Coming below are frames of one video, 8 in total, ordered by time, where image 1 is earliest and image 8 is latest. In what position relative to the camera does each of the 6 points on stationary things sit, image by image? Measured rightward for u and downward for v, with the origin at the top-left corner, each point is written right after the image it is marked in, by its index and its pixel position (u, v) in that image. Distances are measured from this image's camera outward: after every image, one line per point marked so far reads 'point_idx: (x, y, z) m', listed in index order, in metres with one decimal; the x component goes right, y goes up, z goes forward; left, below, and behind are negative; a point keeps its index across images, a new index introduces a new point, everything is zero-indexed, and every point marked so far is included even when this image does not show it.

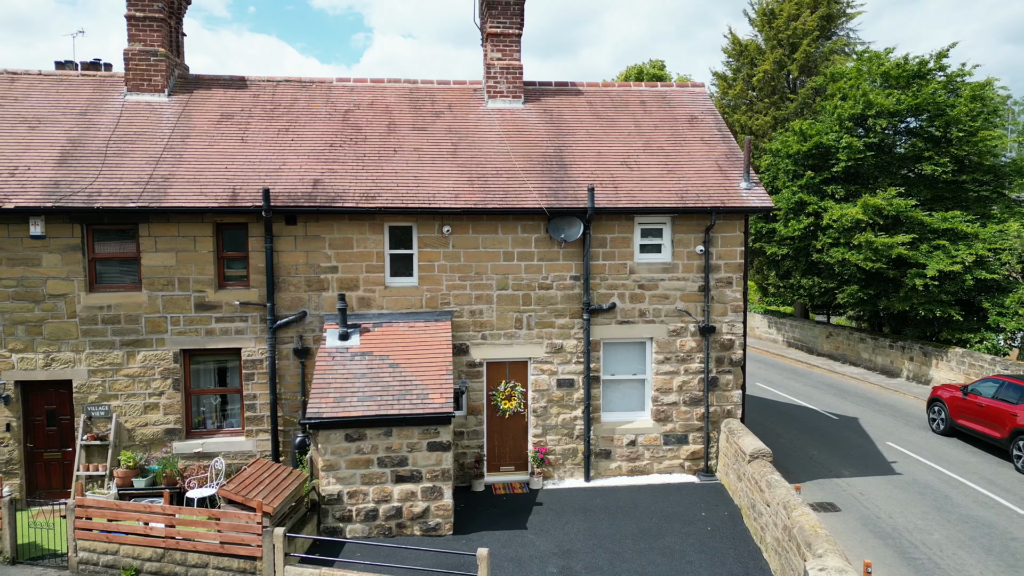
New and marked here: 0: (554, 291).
0: (+0.6, 0.0, +10.5) m
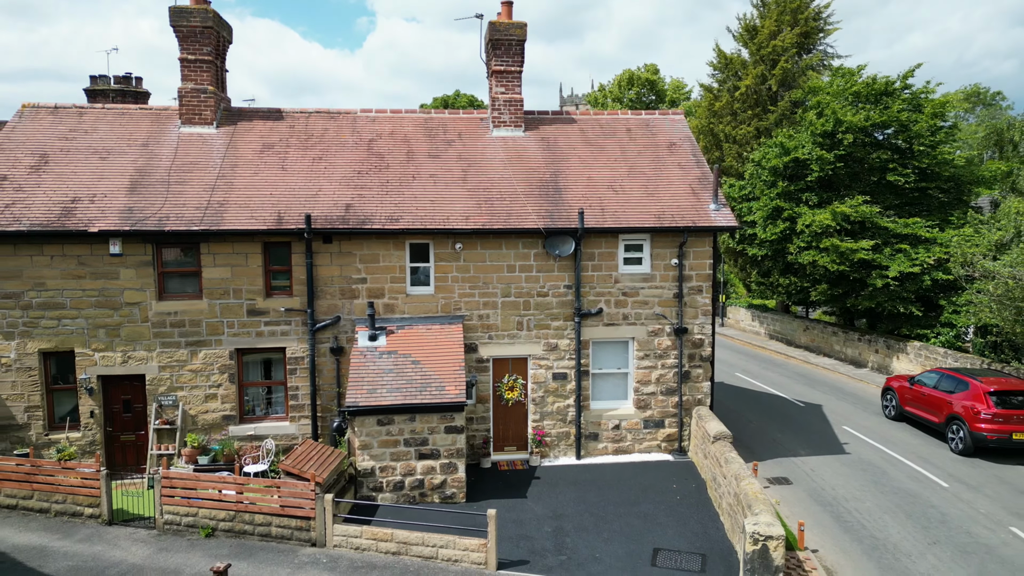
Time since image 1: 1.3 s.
0: (+0.7, -0.1, +12.3) m
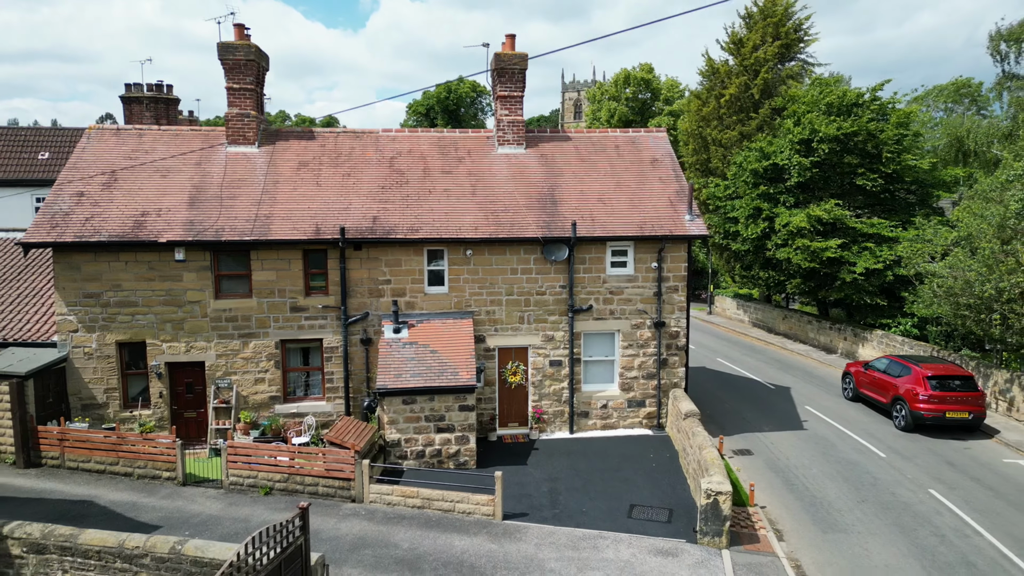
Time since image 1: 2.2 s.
0: (+0.7, -0.1, +14.4) m
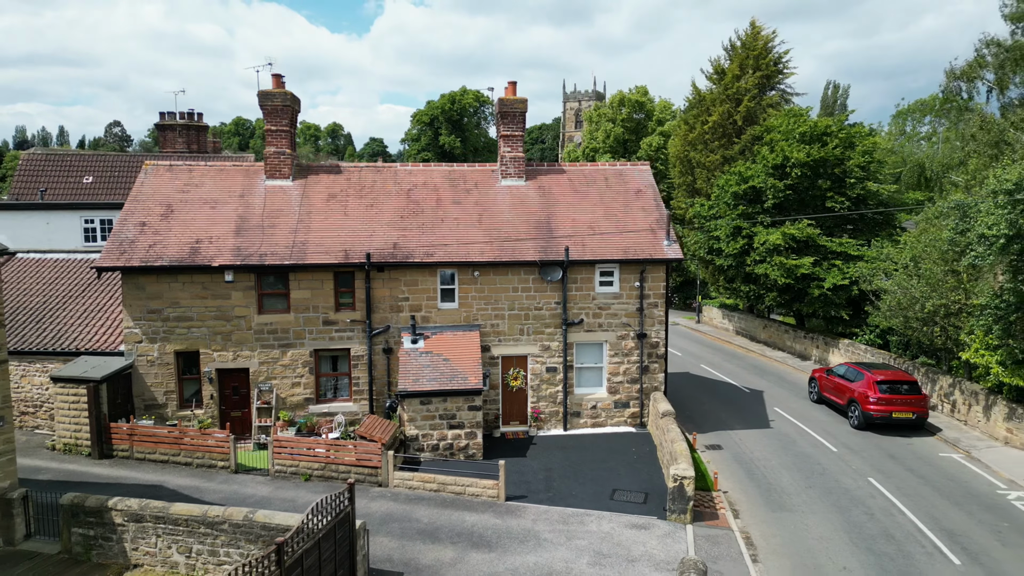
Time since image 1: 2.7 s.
0: (+0.8, -0.5, +16.6) m
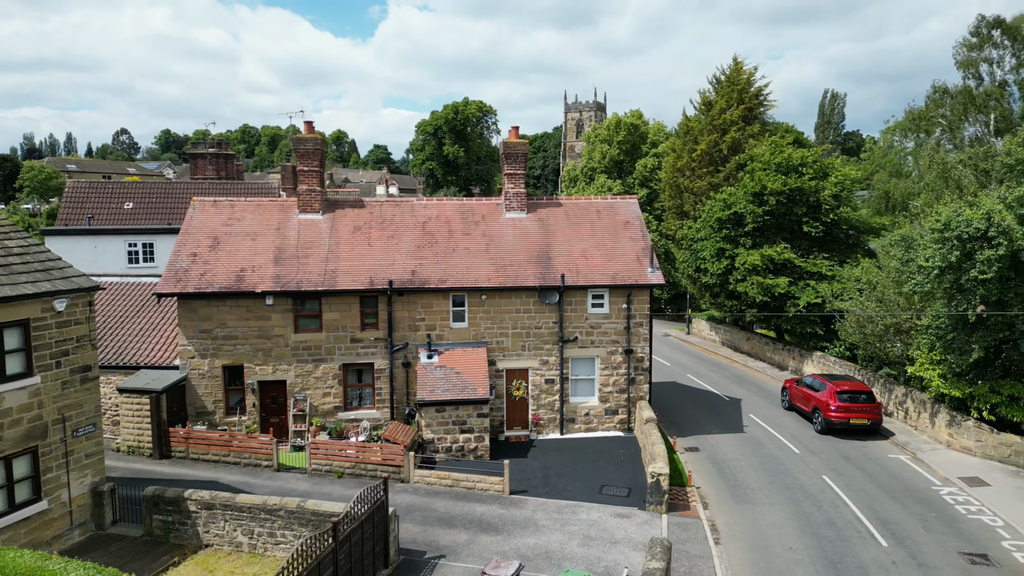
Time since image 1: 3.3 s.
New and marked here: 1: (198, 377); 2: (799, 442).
0: (+0.8, -1.1, +19.0) m
1: (-8.0, -2.3, +18.3) m
2: (+7.8, -4.2, +19.5) m
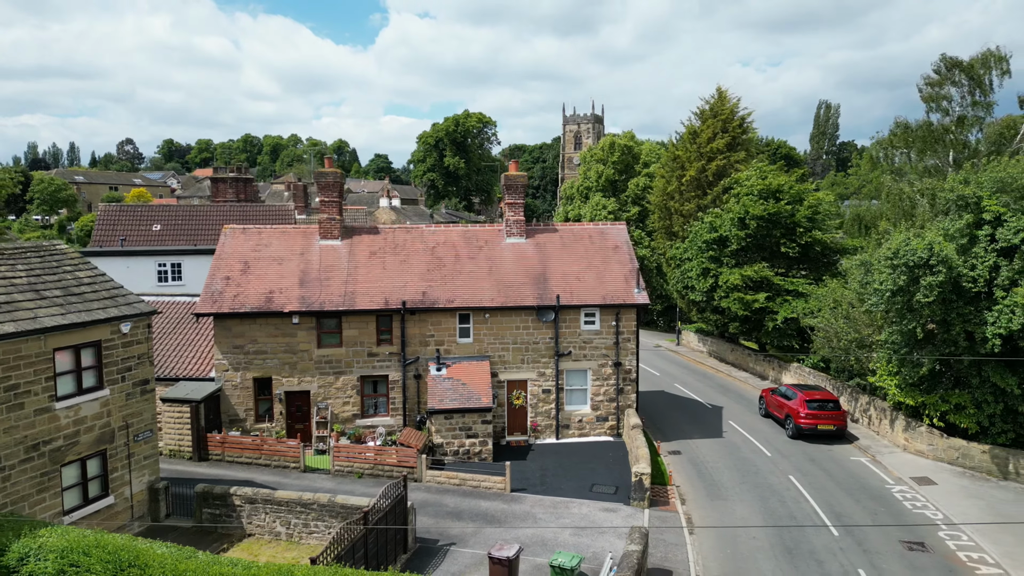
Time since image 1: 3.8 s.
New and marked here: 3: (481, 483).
0: (+0.9, -1.7, +21.2) m
1: (-8.0, -2.8, +20.4) m
2: (+7.8, -4.8, +21.6) m
3: (-0.8, -4.9, +18.0) m
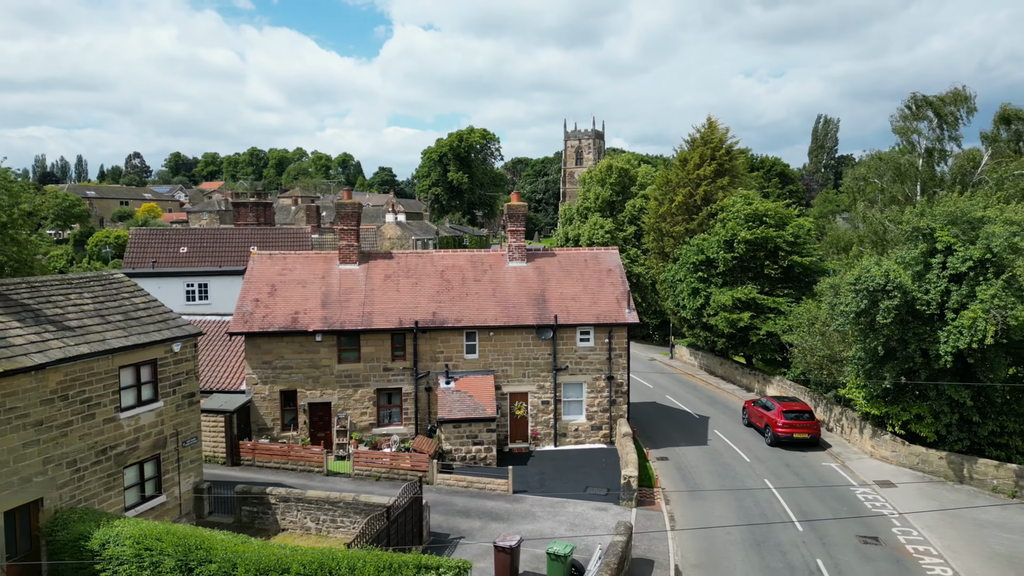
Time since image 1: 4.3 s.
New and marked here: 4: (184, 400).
0: (+0.9, -2.3, +23.3) m
1: (-7.9, -3.5, +22.6) m
2: (+7.9, -5.4, +23.7) m
3: (-0.7, -5.5, +20.1) m
4: (-8.1, -2.8, +17.7) m
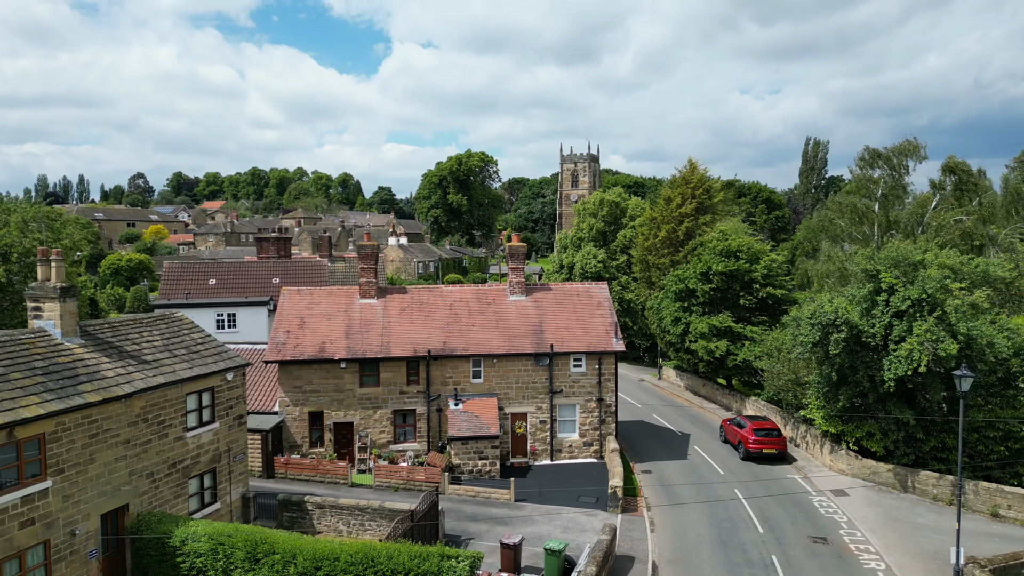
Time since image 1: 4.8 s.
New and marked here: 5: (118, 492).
0: (+1.0, -3.5, +26.4) m
1: (-7.9, -4.7, +25.6) m
2: (+7.9, -6.6, +26.7) m
3: (-0.7, -6.7, +23.1) m
4: (-8.0, -3.8, +20.8) m
5: (-9.0, -4.7, +16.4) m
